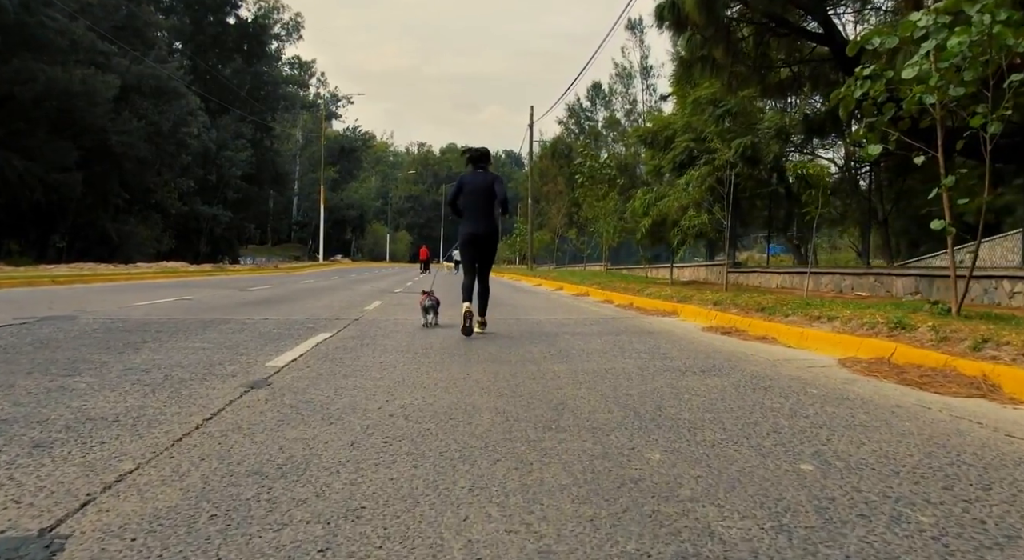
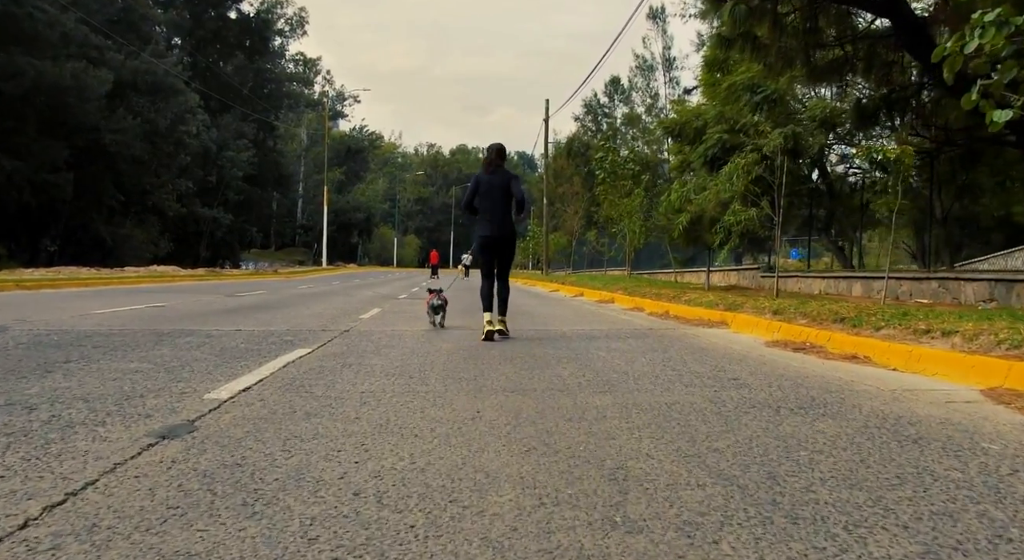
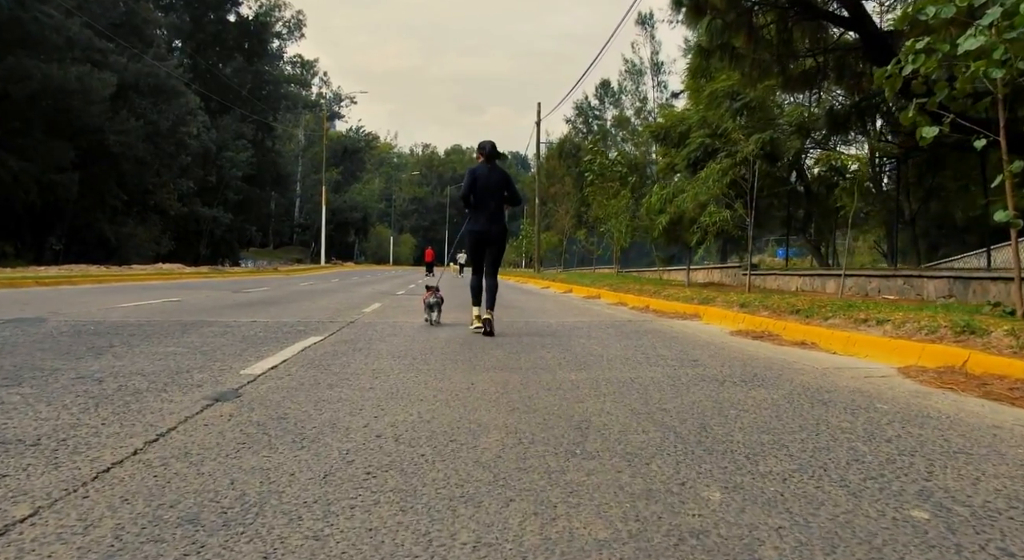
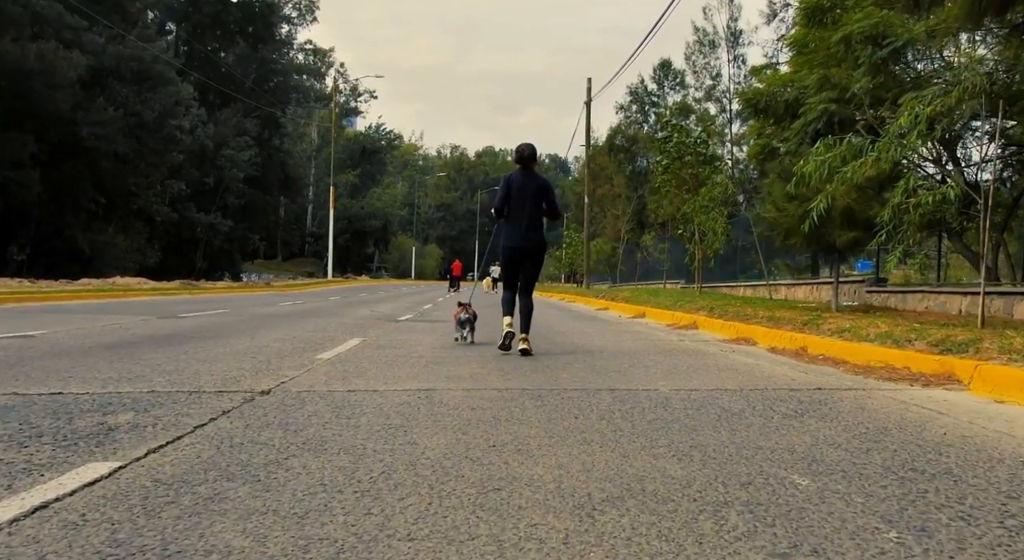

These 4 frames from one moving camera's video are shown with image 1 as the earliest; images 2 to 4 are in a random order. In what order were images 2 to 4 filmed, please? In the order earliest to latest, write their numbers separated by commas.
3, 2, 4
